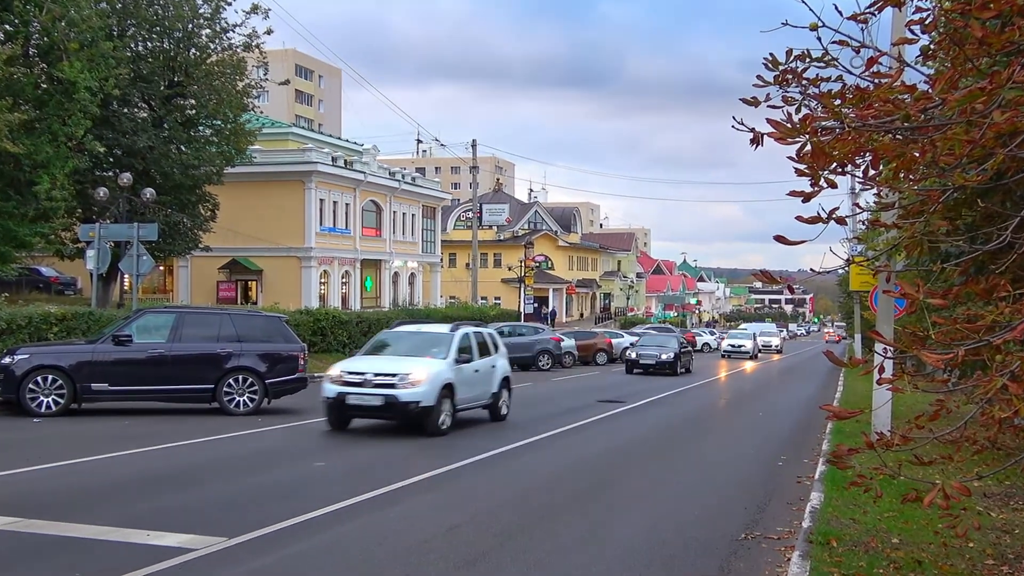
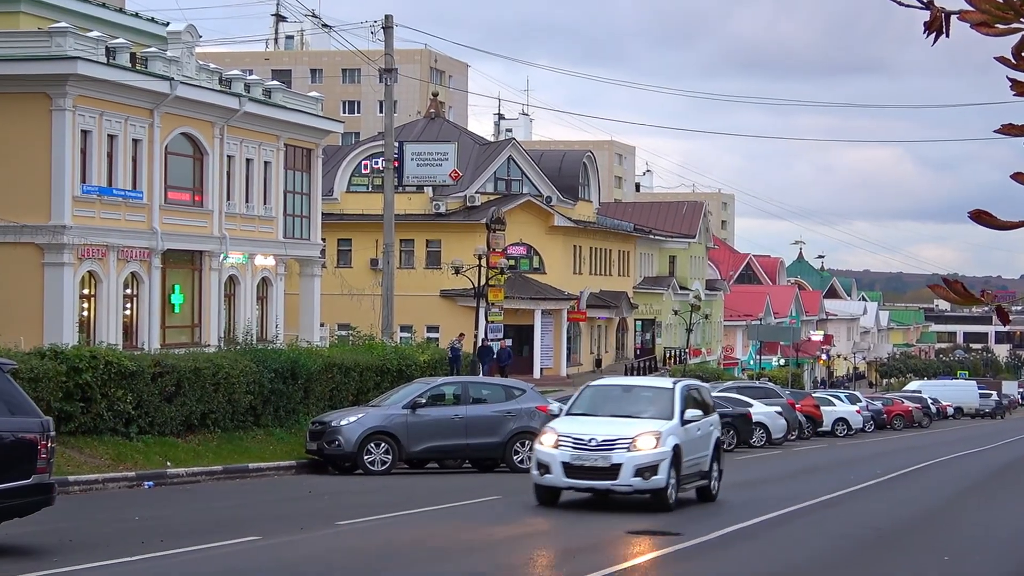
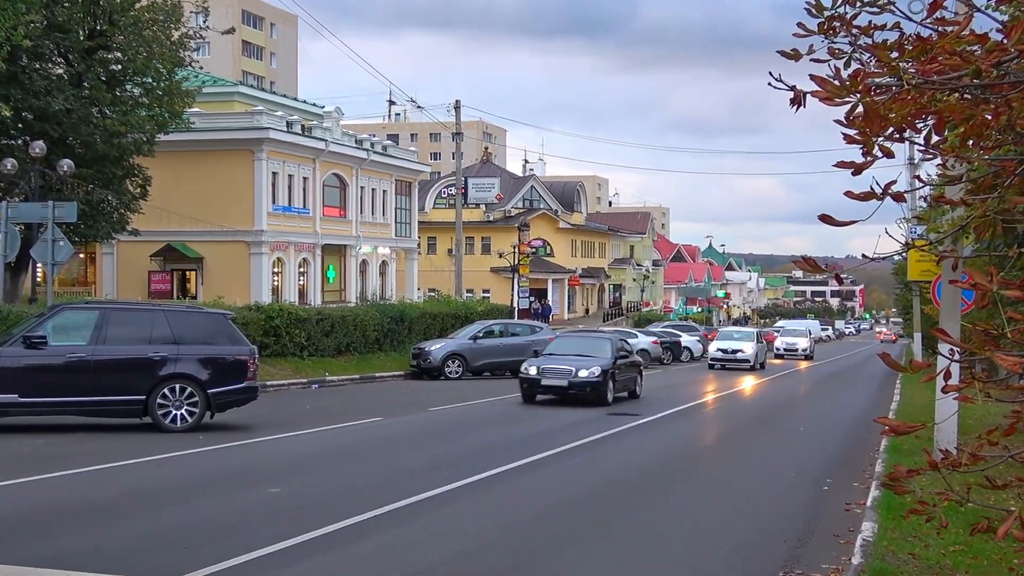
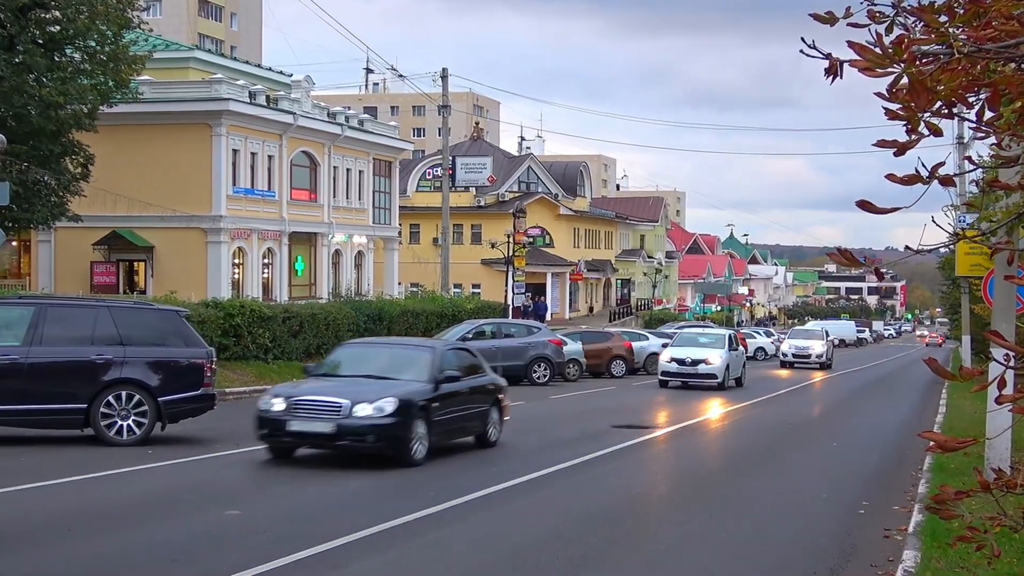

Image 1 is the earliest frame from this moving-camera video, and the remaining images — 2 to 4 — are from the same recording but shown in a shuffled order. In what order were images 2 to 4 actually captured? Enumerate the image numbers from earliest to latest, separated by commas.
3, 4, 2
